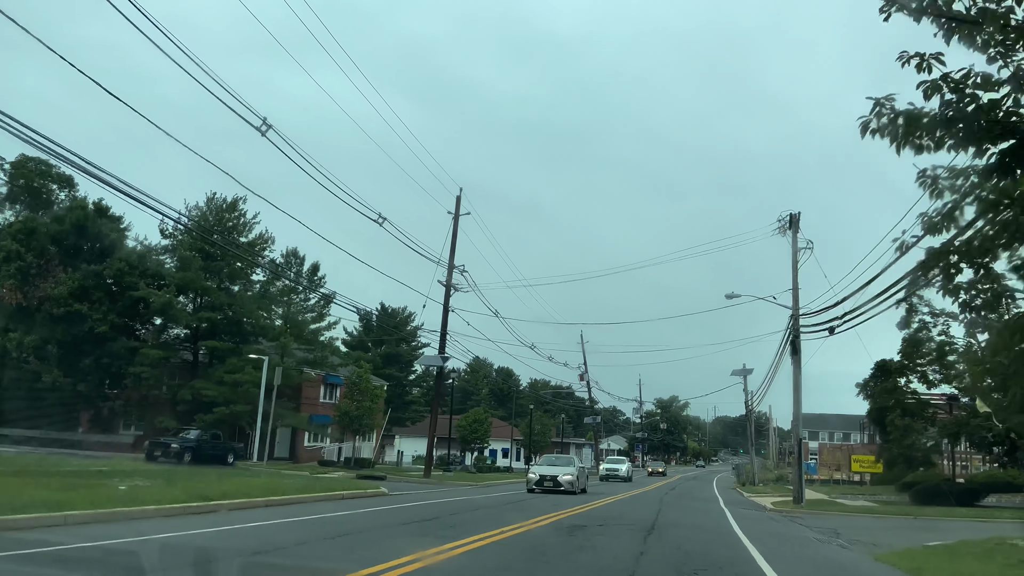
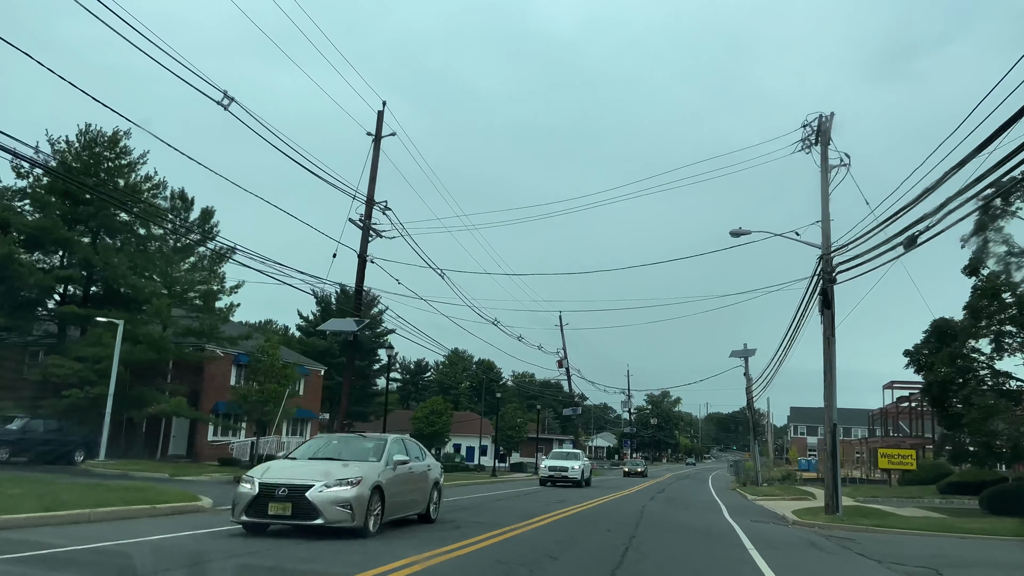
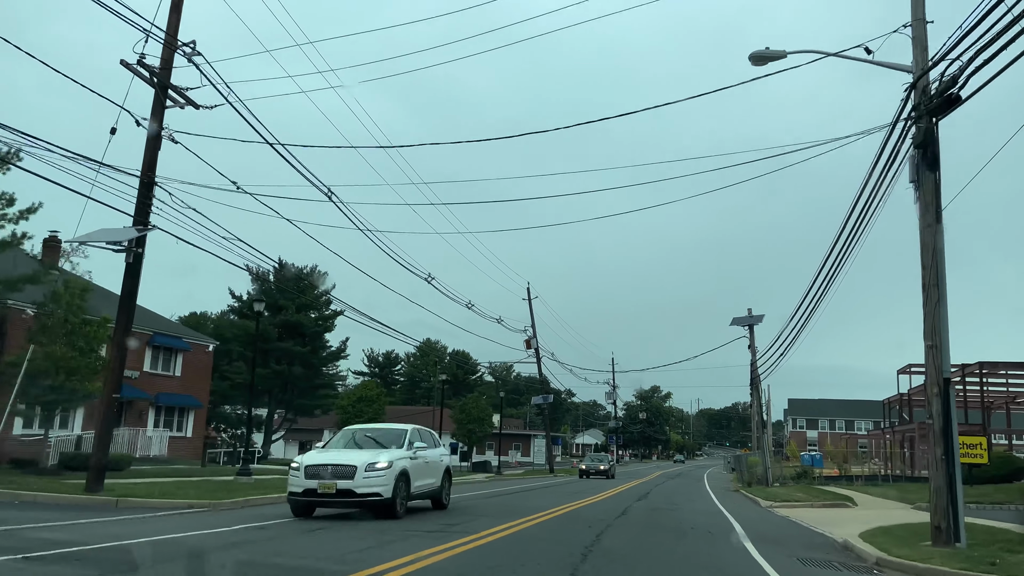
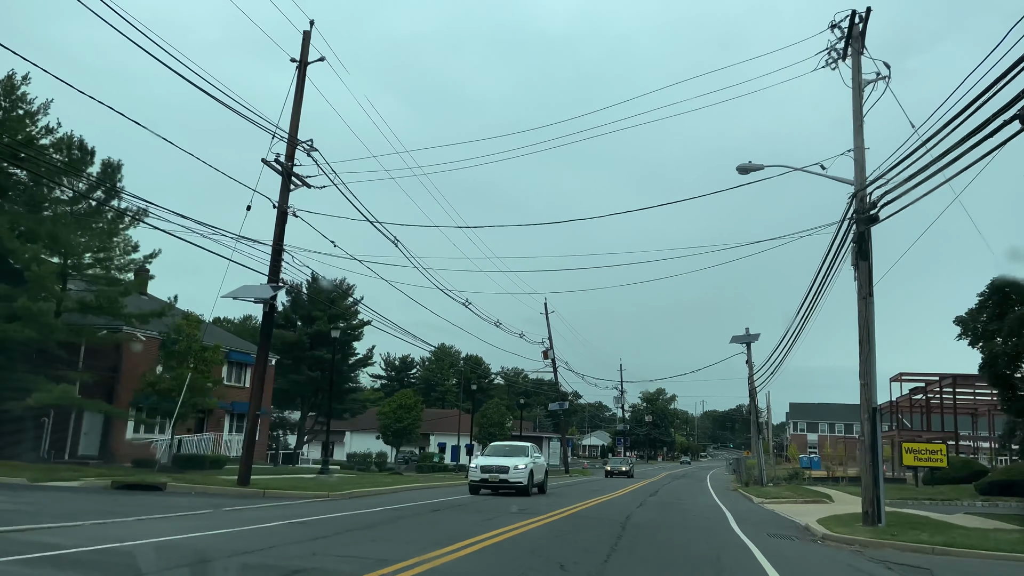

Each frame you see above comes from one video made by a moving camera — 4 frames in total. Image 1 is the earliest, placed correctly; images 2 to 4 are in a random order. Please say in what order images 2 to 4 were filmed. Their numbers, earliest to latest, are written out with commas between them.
2, 4, 3
